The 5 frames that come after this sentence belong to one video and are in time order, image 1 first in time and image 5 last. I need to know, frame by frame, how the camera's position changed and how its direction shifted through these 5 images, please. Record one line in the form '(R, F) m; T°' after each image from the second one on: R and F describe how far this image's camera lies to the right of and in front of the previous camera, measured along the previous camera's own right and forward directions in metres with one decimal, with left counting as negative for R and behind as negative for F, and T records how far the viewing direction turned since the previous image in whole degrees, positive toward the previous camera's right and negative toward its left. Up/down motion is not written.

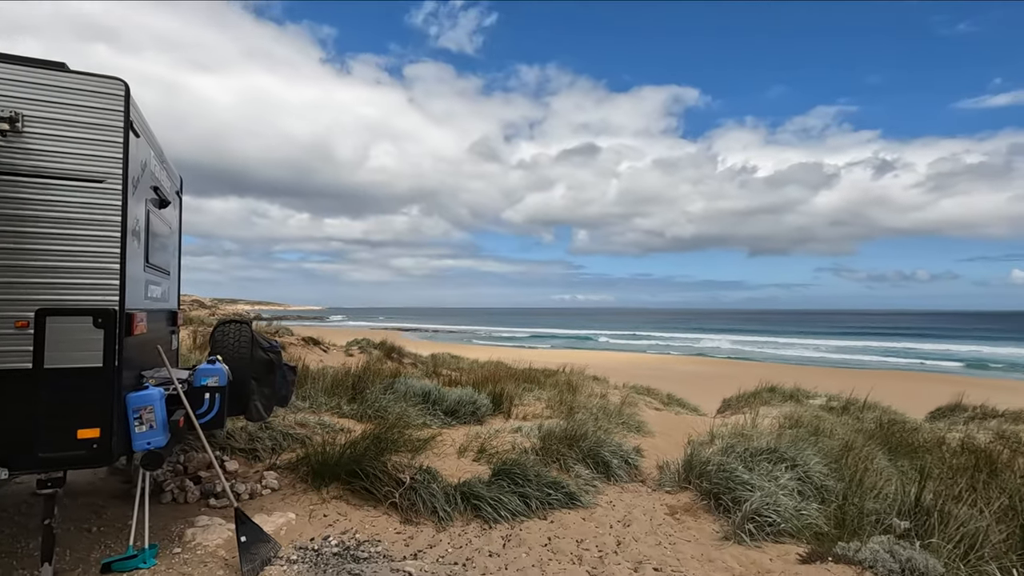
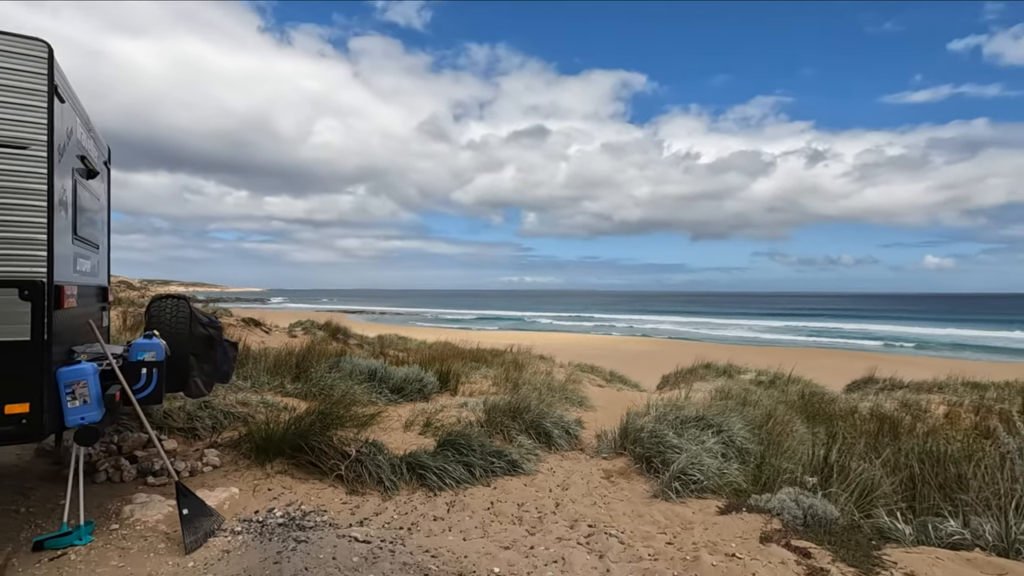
(0.0, -0.1) m; +5°
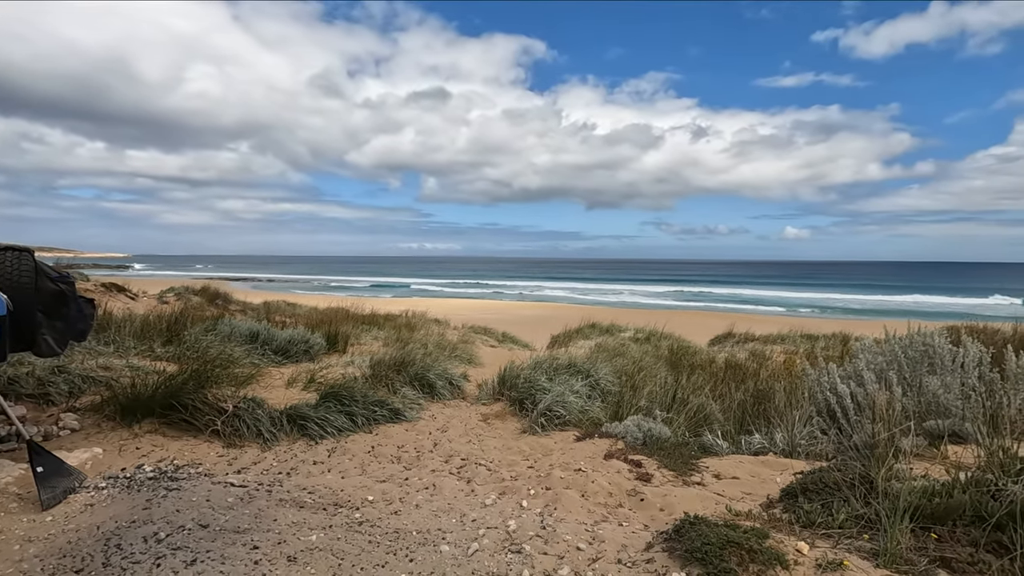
(+0.2, -0.3) m; +11°
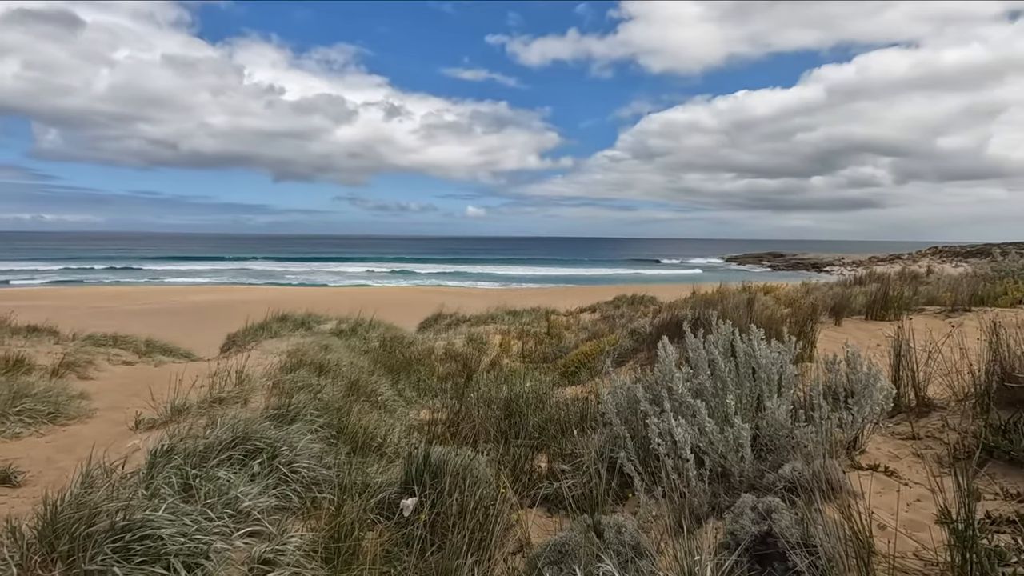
(+0.4, +2.5) m; +32°
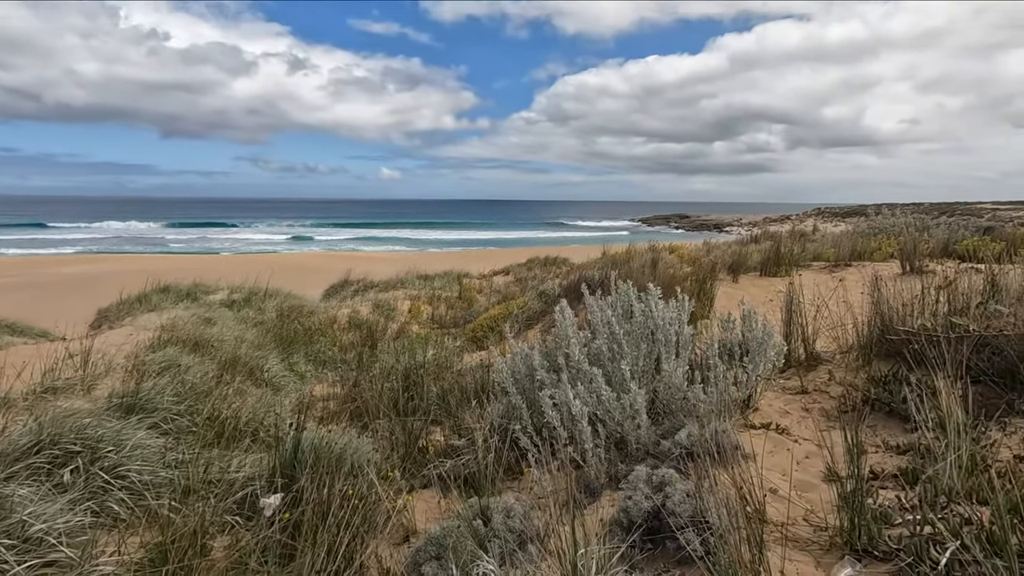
(+0.2, +0.4) m; +9°
